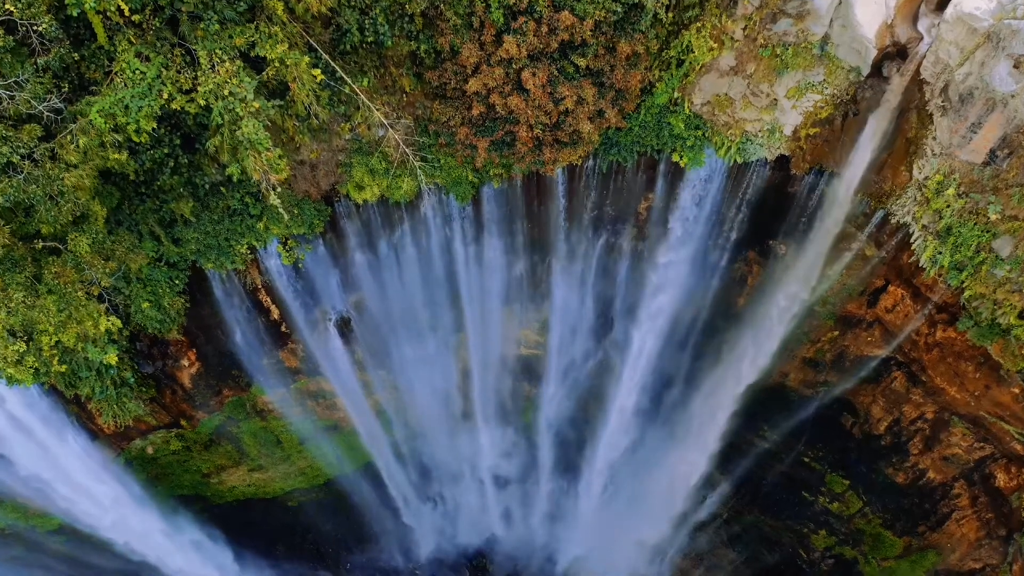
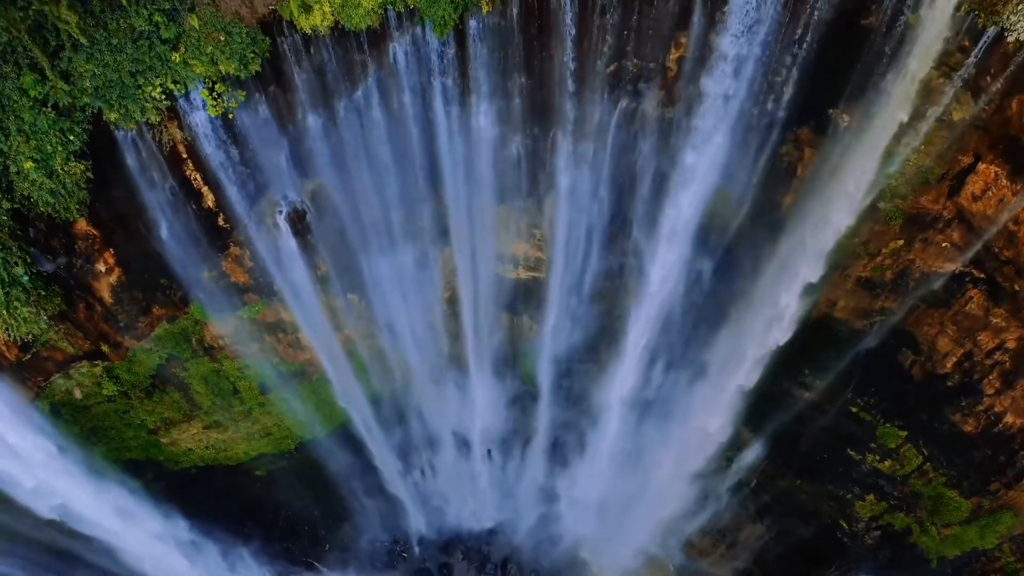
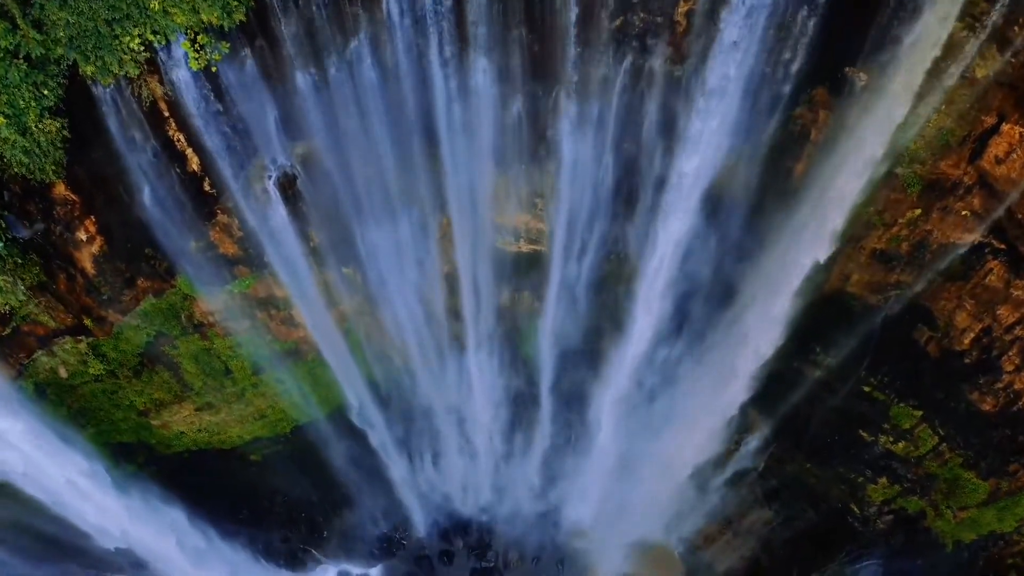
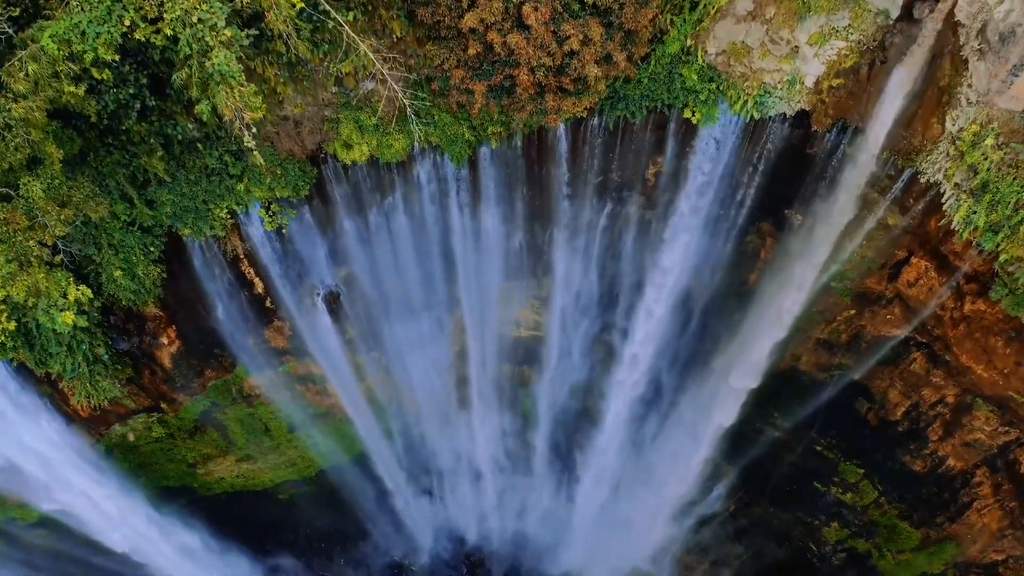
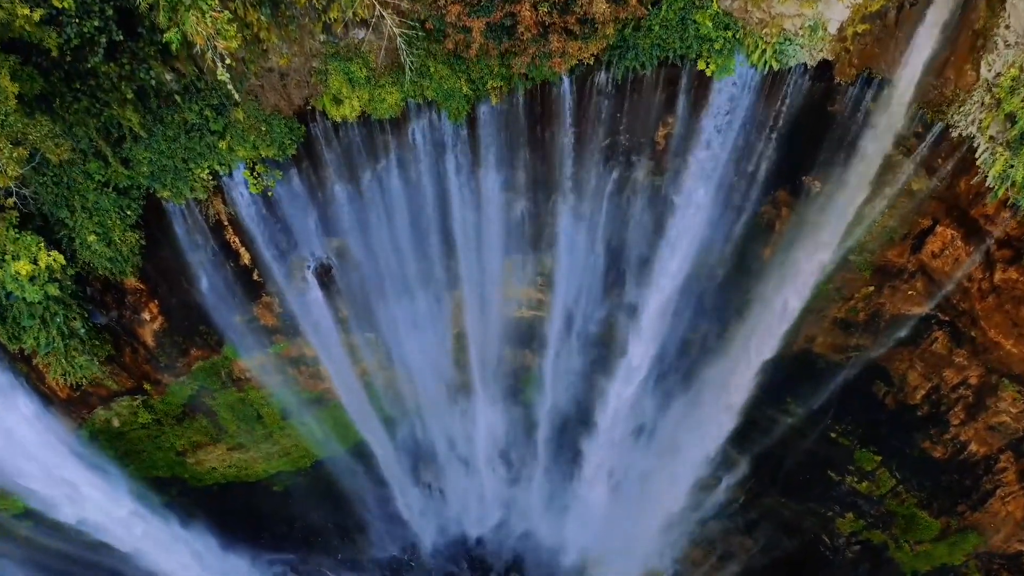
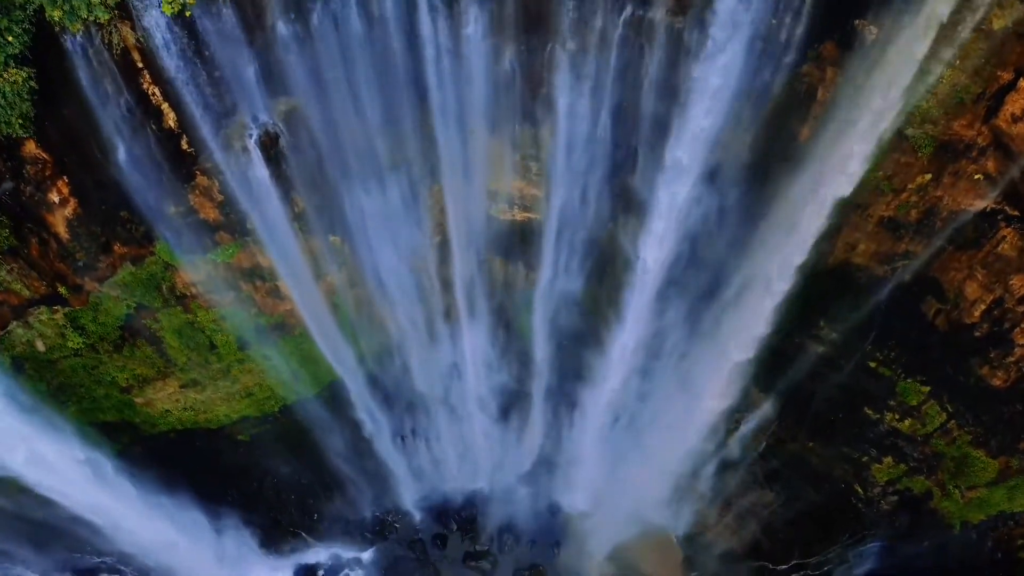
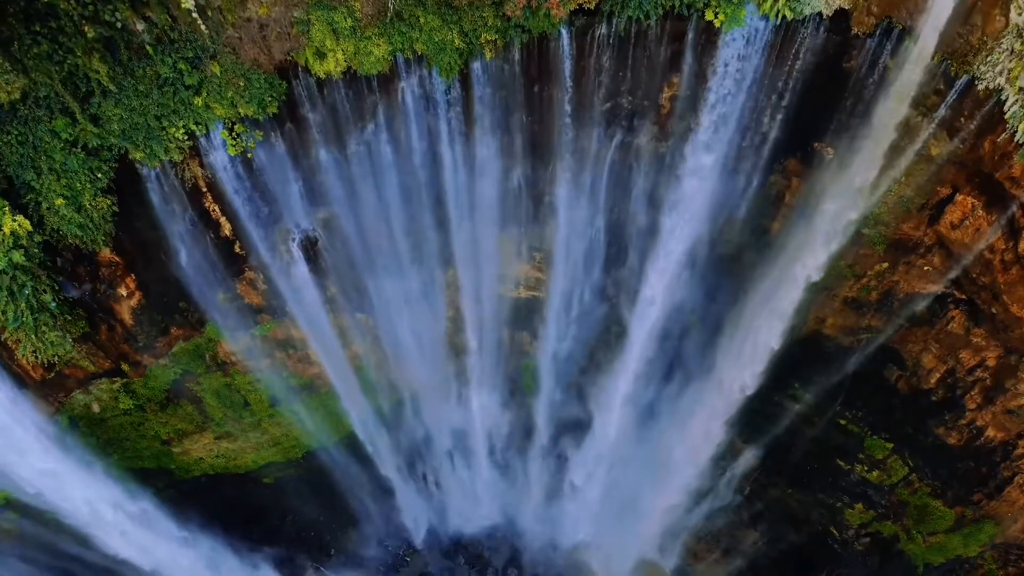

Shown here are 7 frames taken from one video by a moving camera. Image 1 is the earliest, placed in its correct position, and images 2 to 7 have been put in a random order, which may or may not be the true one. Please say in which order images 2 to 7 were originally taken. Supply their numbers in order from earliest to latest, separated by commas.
4, 5, 7, 2, 3, 6
